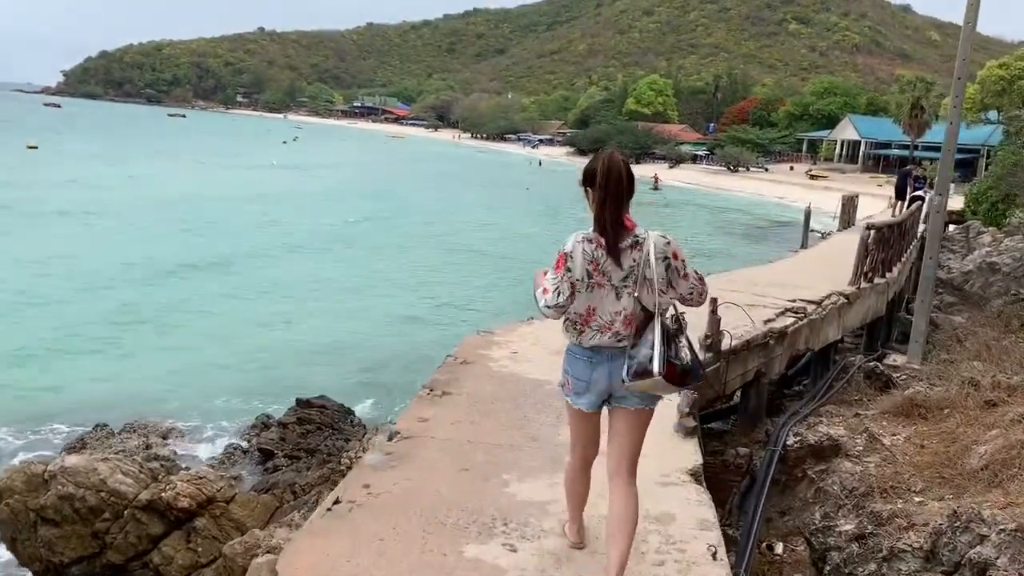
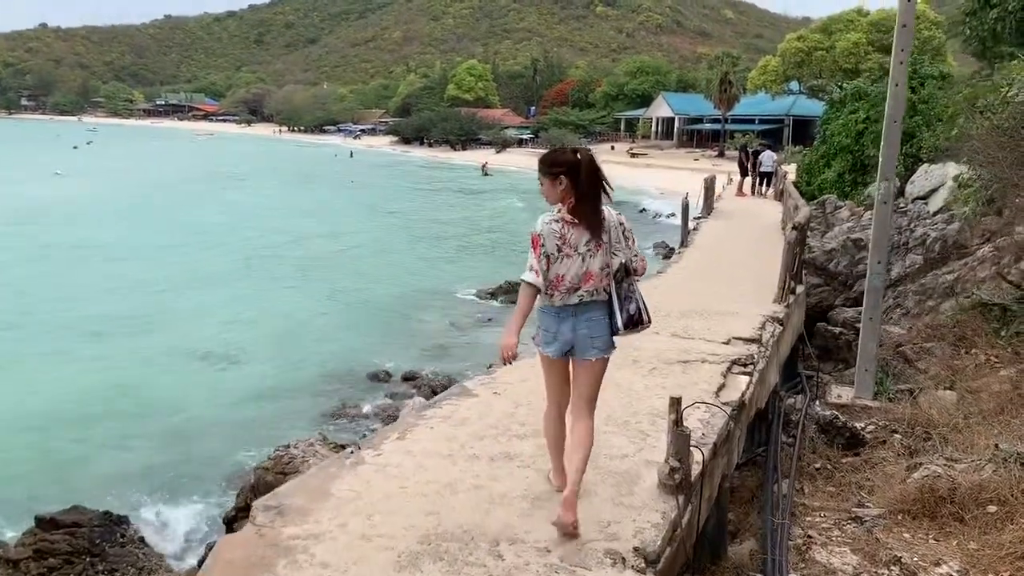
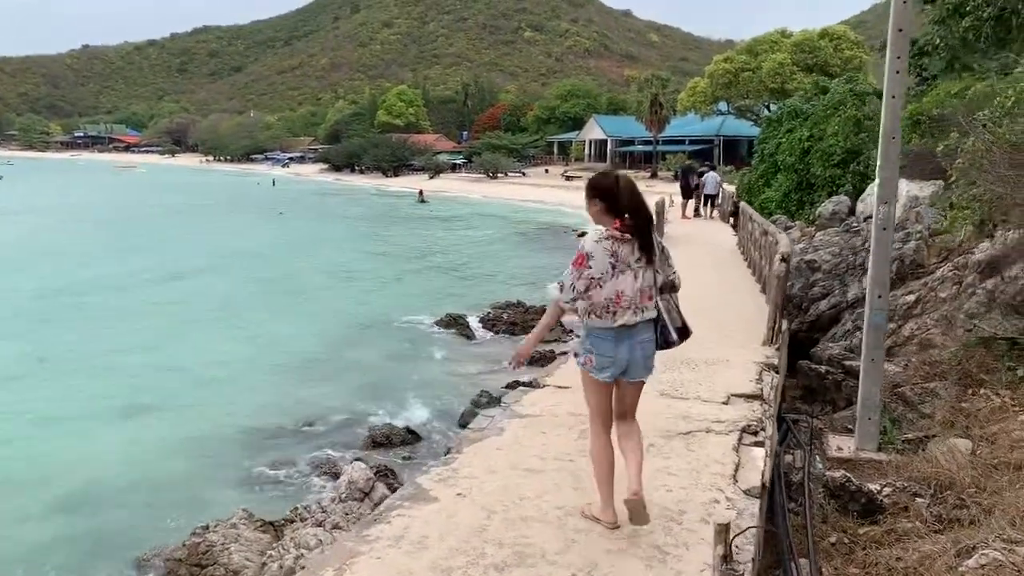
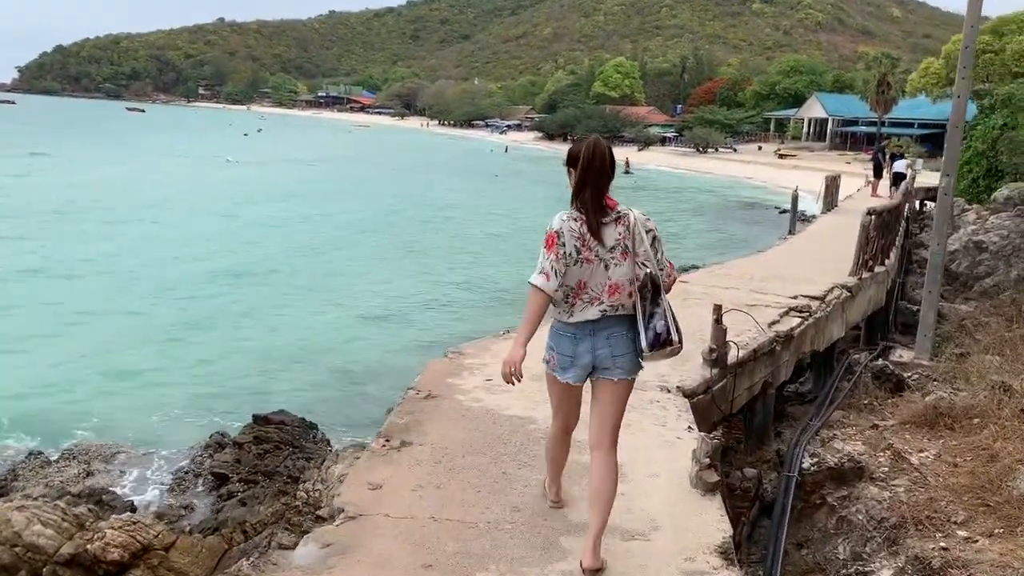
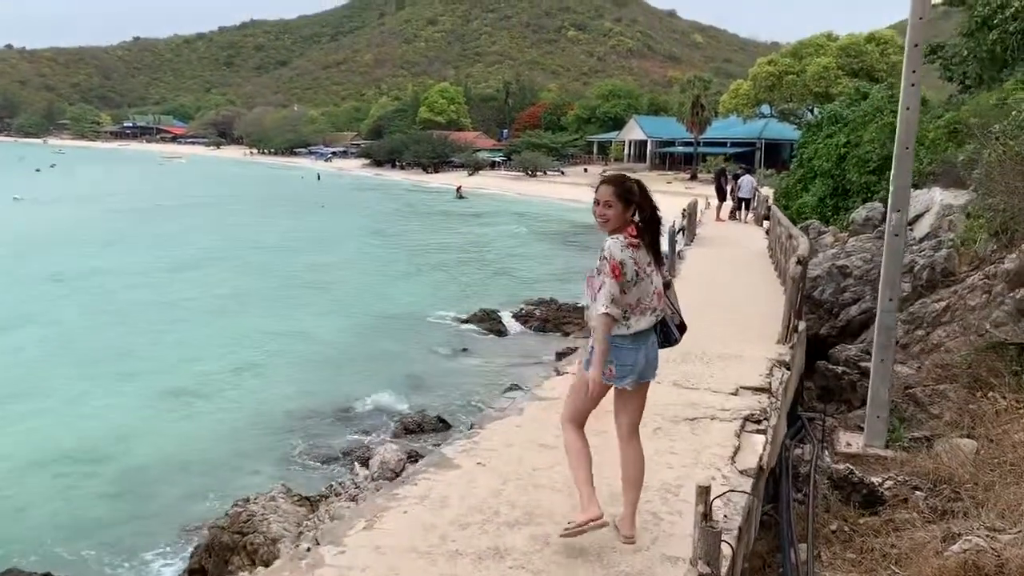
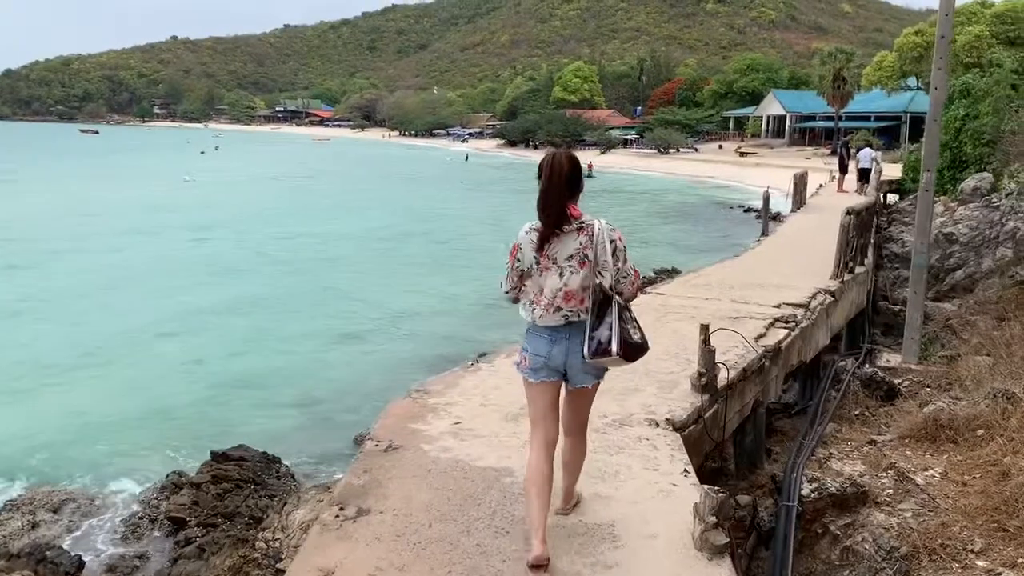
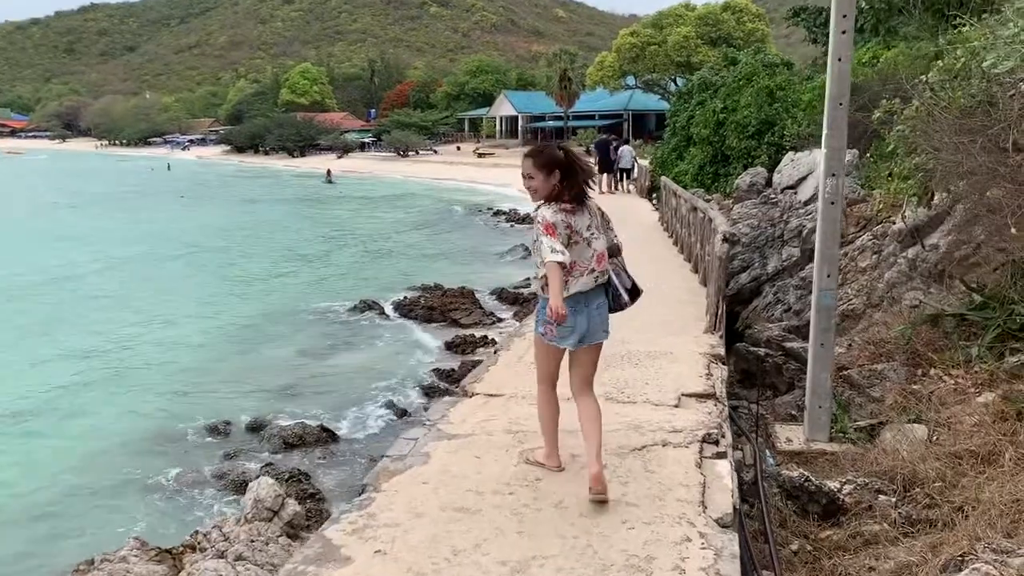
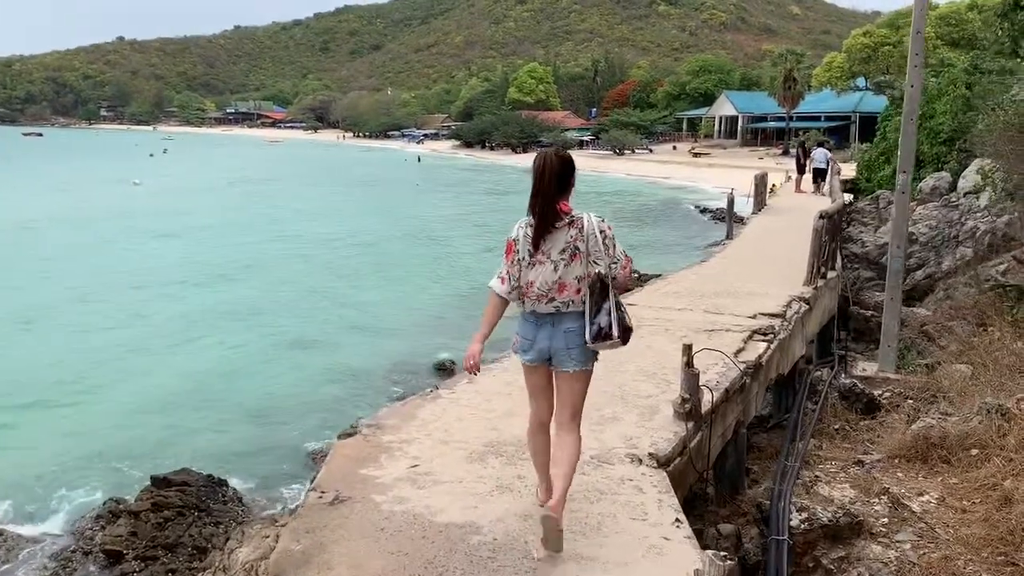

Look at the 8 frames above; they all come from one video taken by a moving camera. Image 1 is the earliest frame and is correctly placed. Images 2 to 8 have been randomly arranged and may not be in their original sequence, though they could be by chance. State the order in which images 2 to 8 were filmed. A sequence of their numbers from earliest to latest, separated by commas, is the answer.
4, 6, 8, 2, 5, 3, 7
